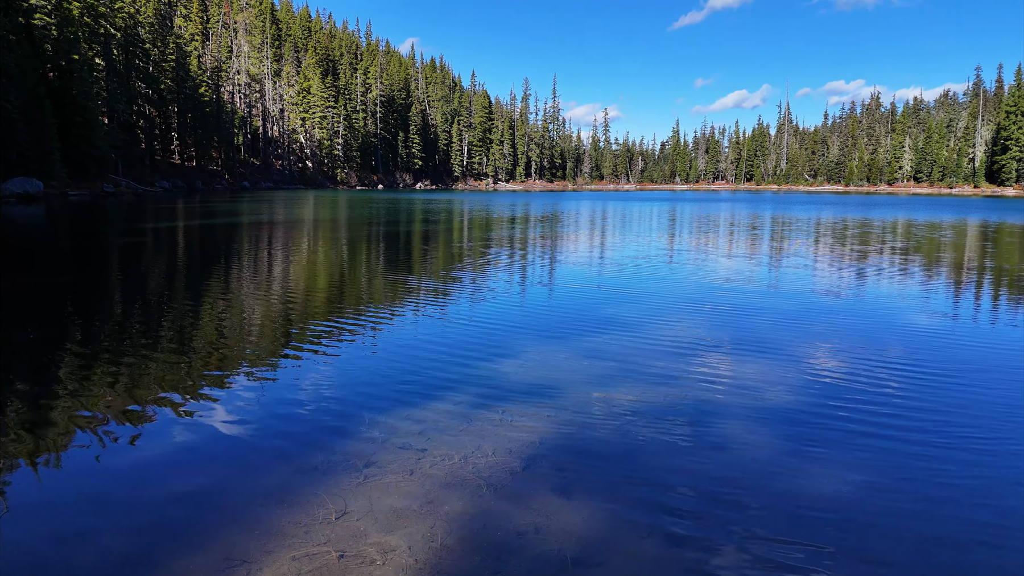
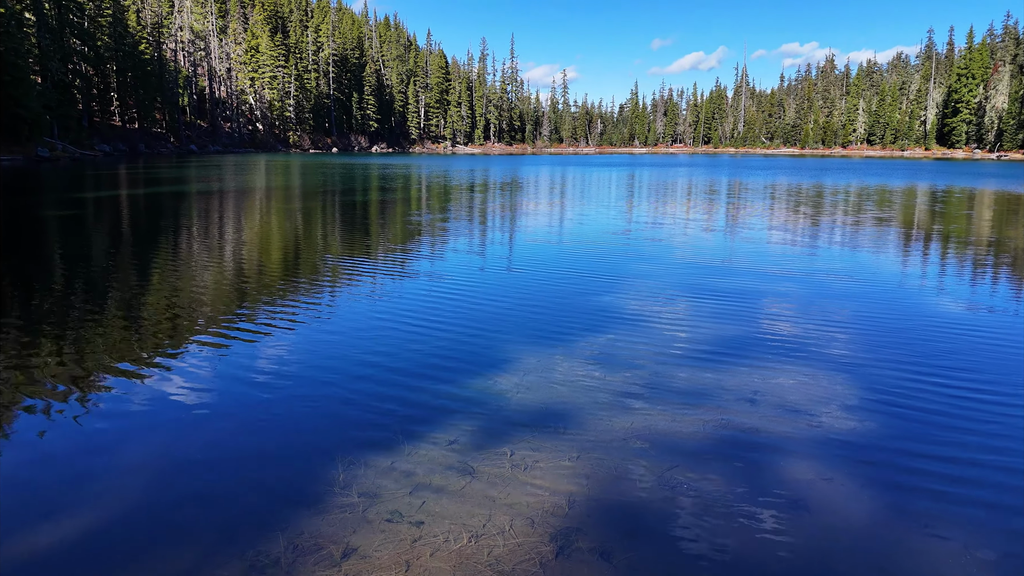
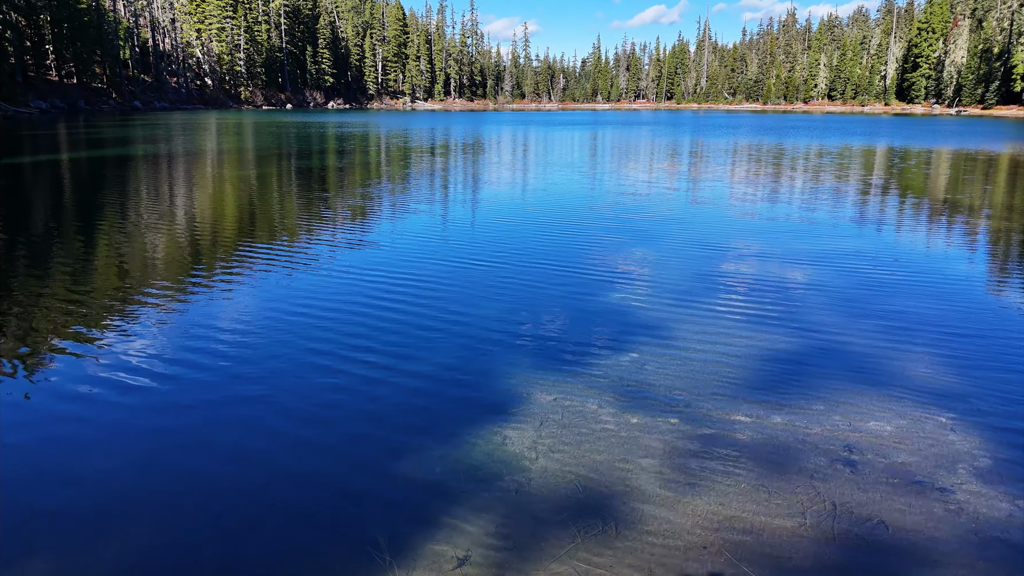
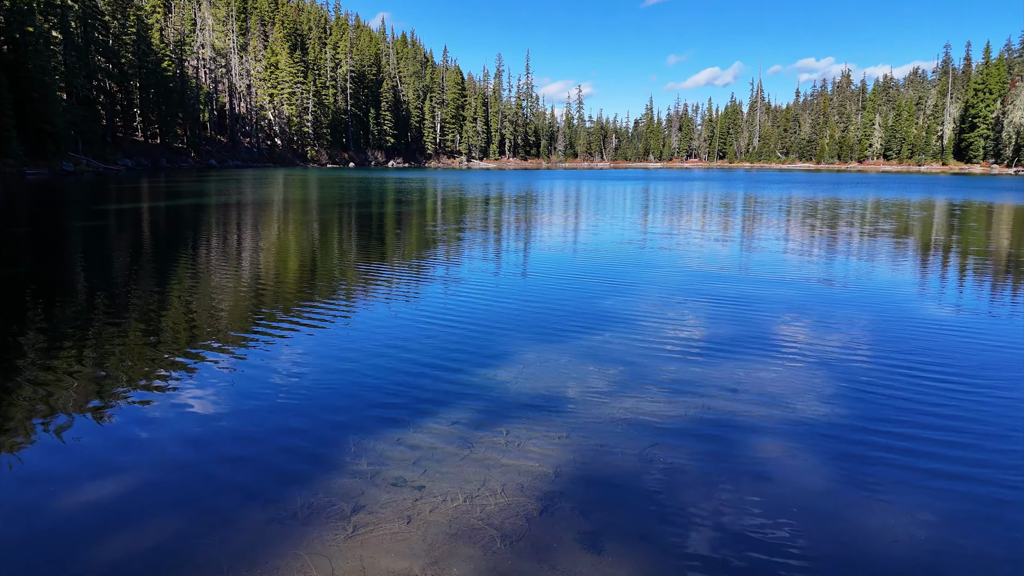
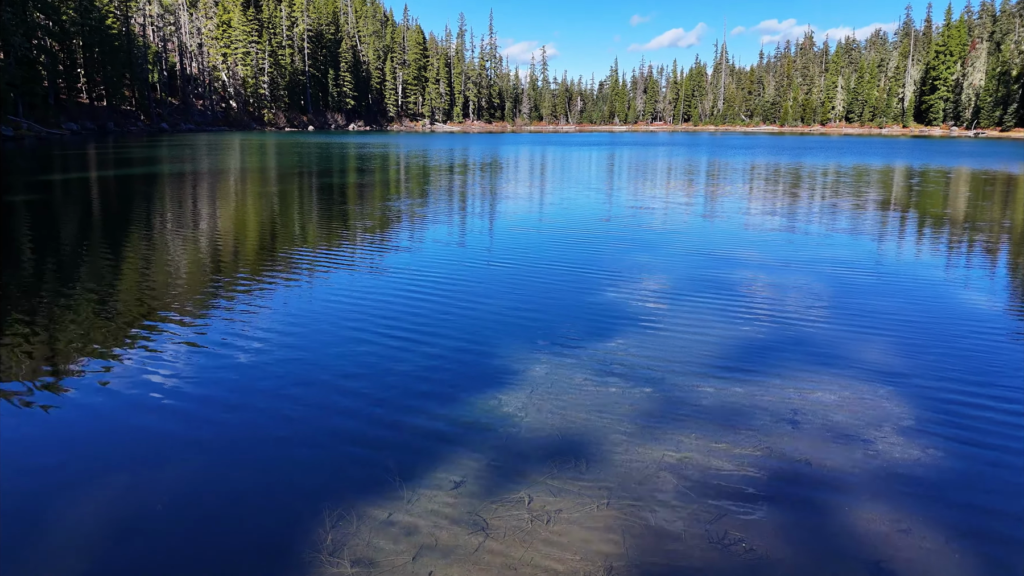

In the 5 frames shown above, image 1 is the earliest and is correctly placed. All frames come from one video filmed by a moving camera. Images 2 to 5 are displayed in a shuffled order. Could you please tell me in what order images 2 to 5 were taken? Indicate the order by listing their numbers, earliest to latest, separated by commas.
4, 2, 5, 3
